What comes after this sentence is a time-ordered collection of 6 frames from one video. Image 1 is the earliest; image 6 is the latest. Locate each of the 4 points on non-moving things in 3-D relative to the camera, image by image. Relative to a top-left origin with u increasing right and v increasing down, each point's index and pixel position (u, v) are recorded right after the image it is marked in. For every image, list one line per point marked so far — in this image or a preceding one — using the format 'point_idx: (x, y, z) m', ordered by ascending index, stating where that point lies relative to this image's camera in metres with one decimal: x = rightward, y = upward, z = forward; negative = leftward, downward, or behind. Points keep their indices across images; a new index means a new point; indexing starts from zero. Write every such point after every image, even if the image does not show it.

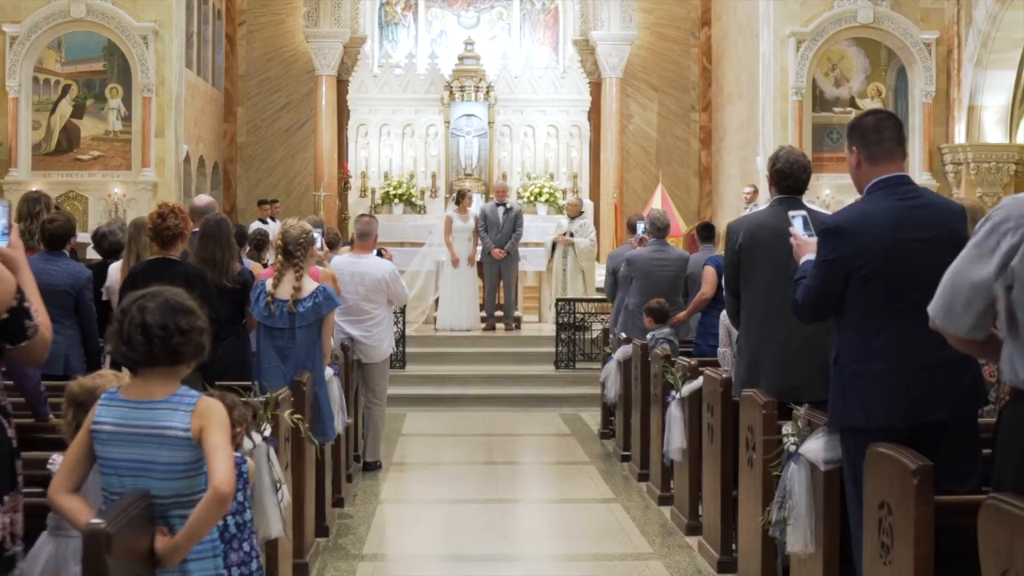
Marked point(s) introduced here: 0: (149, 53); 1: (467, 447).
0: (-3.0, +1.9, +14.8) m
1: (-0.3, -0.9, +10.0) m
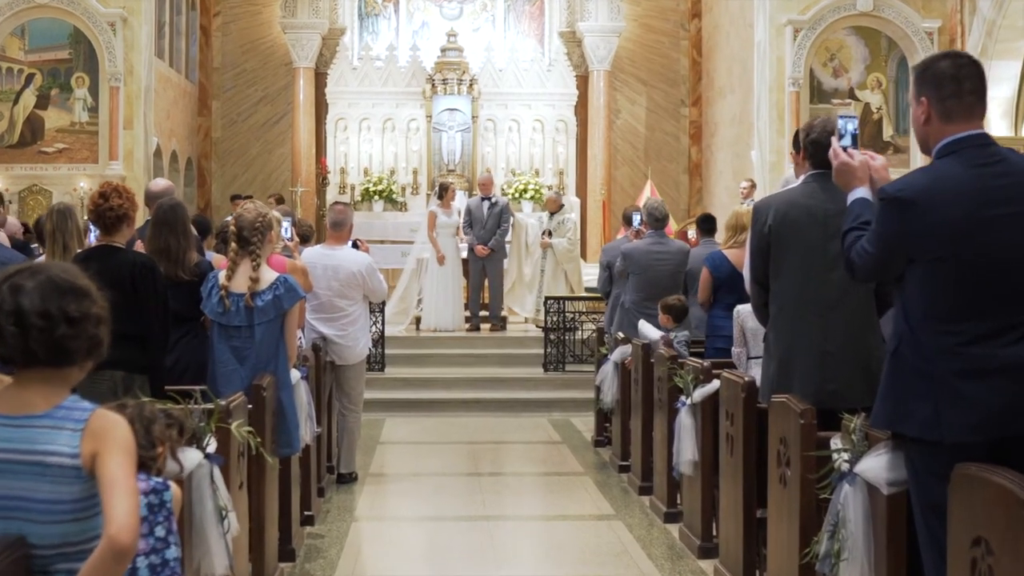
0: (-3.2, +2.0, +14.0) m
1: (-0.3, -0.9, +9.2) m
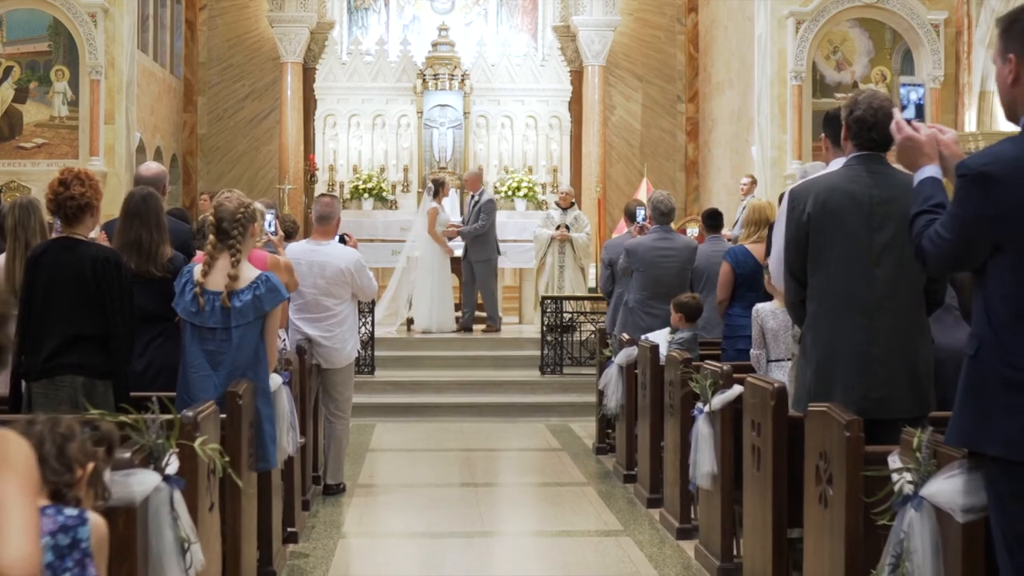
0: (-3.2, +2.0, +13.5) m
1: (-0.3, -0.9, +8.7) m
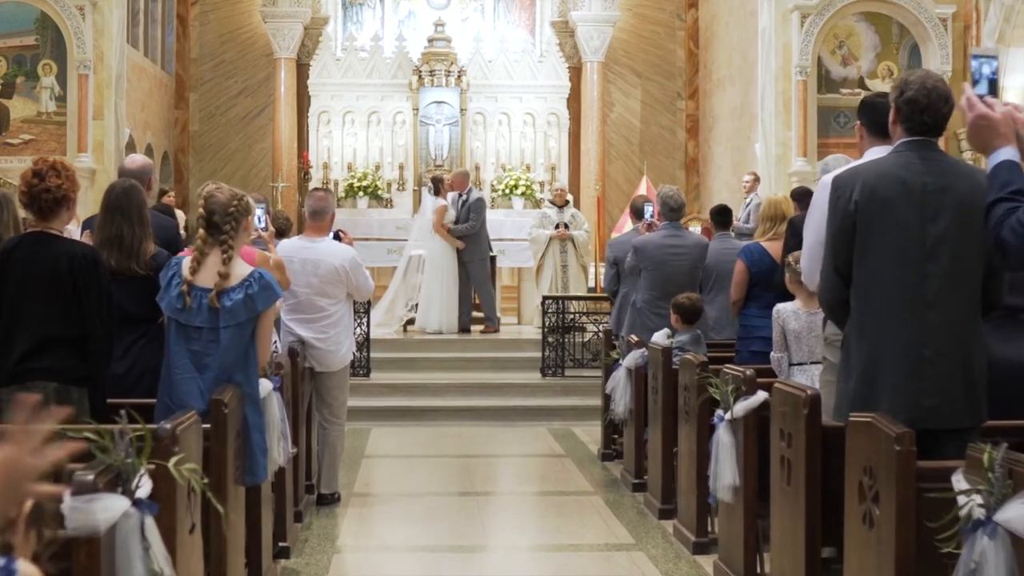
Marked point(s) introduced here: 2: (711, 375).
0: (-3.2, +2.0, +13.1) m
1: (-0.3, -0.9, +8.3) m
2: (+0.6, -0.3, +5.7) m
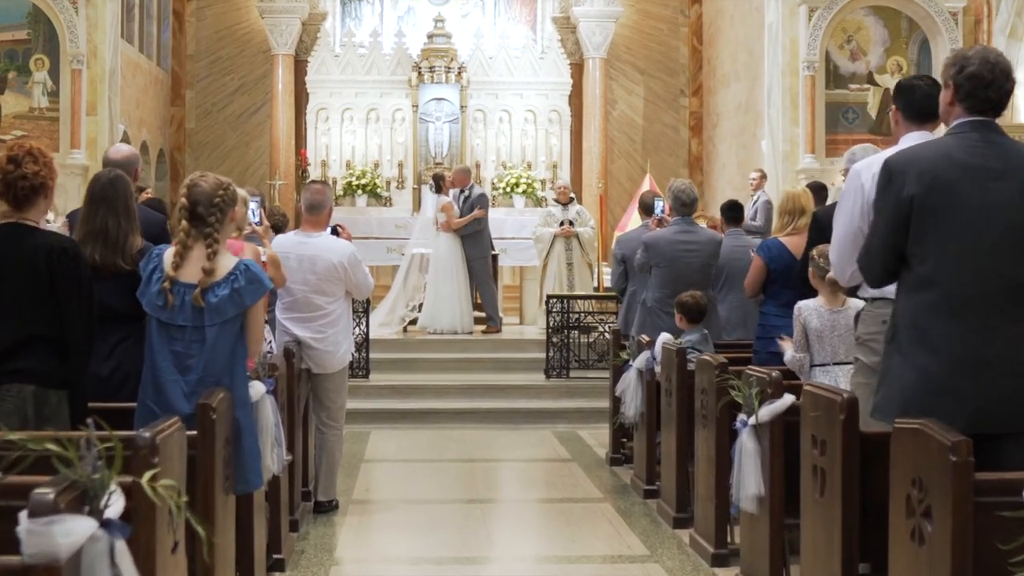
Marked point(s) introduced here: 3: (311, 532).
0: (-3.2, +2.0, +12.8) m
1: (-0.3, -0.9, +8.0) m
2: (+0.7, -0.3, +5.4) m
3: (-0.7, -0.9, +6.4) m
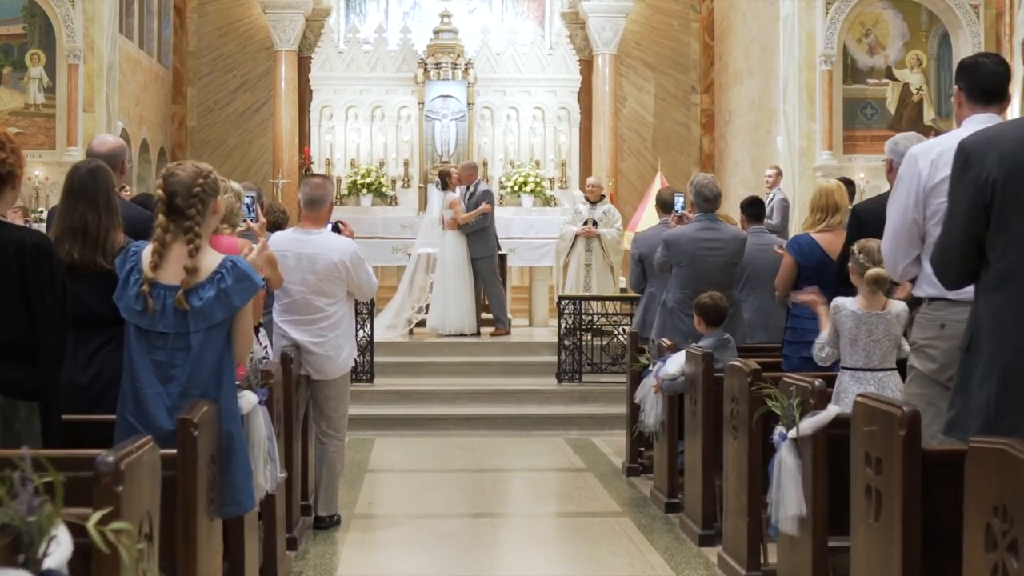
0: (-3.1, +2.0, +12.3) m
1: (-0.2, -0.9, +7.6) m
2: (+0.7, -0.3, +4.9) m
3: (-0.7, -0.9, +6.0) m
